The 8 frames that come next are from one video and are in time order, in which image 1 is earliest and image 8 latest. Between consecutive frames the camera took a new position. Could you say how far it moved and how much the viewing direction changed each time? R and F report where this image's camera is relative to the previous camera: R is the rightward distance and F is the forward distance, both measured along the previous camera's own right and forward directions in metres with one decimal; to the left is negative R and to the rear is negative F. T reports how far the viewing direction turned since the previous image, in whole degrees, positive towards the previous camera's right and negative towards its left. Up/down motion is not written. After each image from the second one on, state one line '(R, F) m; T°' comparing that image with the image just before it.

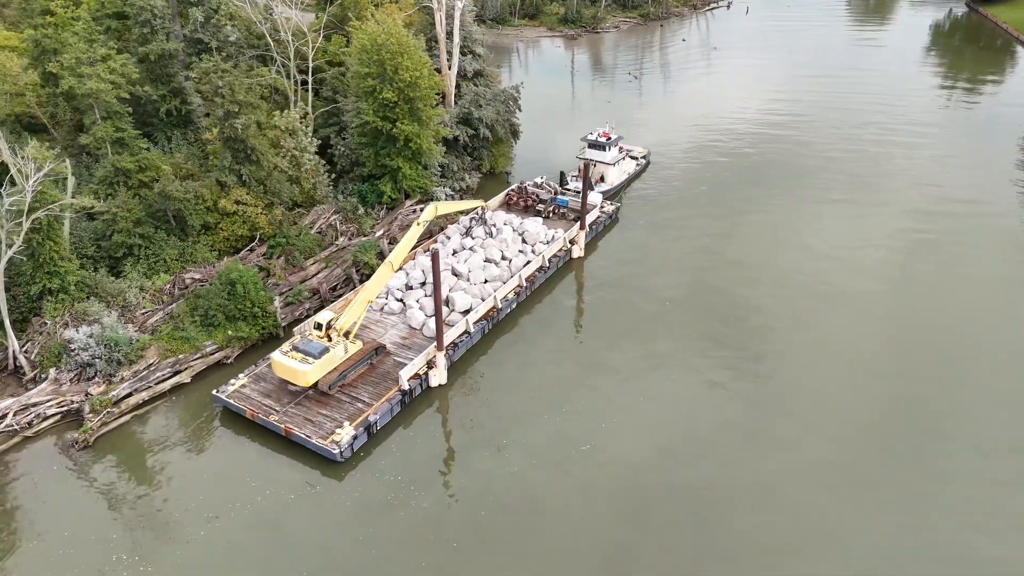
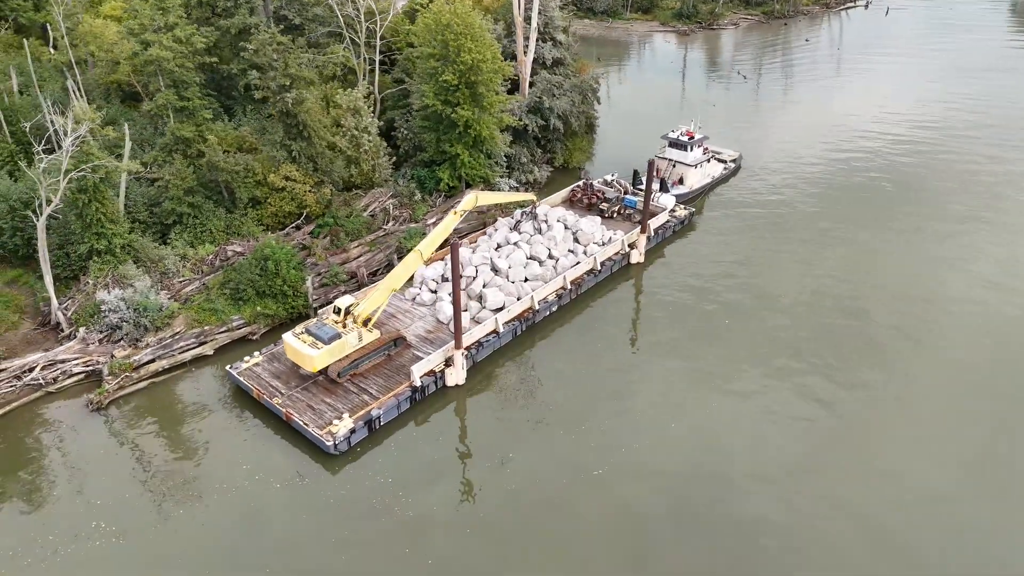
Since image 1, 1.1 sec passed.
(+2.4, +1.9) m; -9°
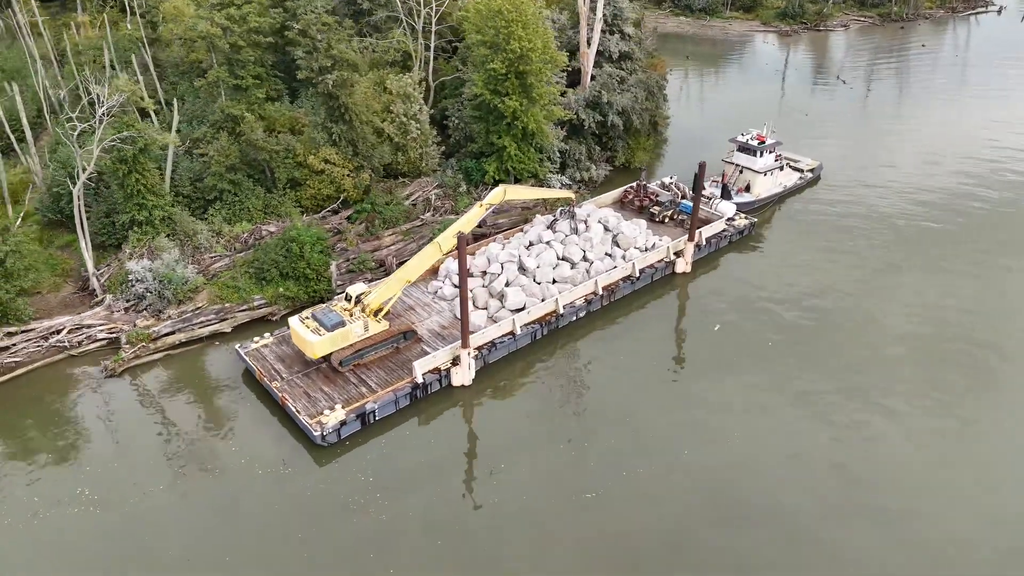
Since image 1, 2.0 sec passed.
(+2.3, +1.4) m; -7°
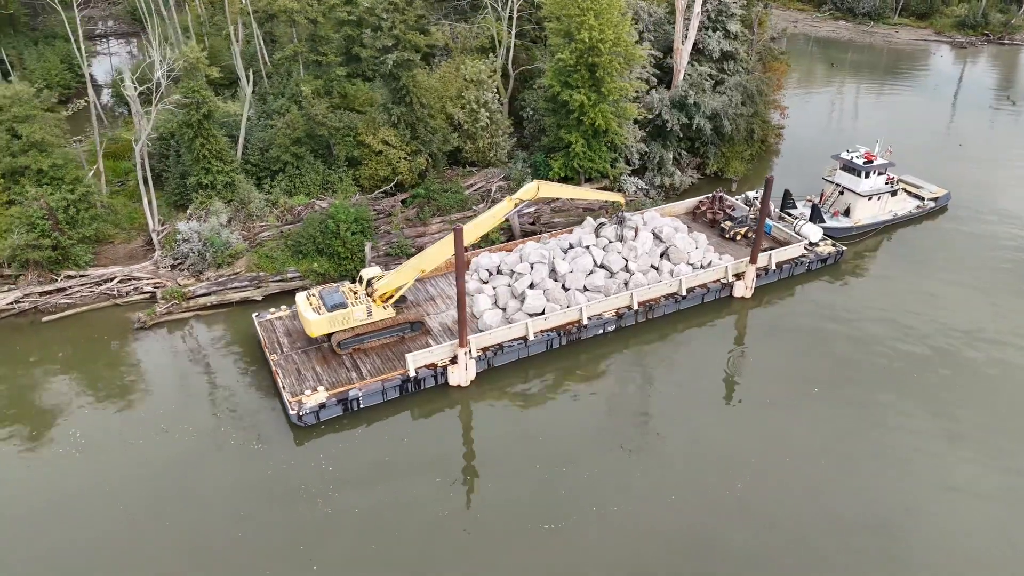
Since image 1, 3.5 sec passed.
(+3.8, +1.7) m; -12°
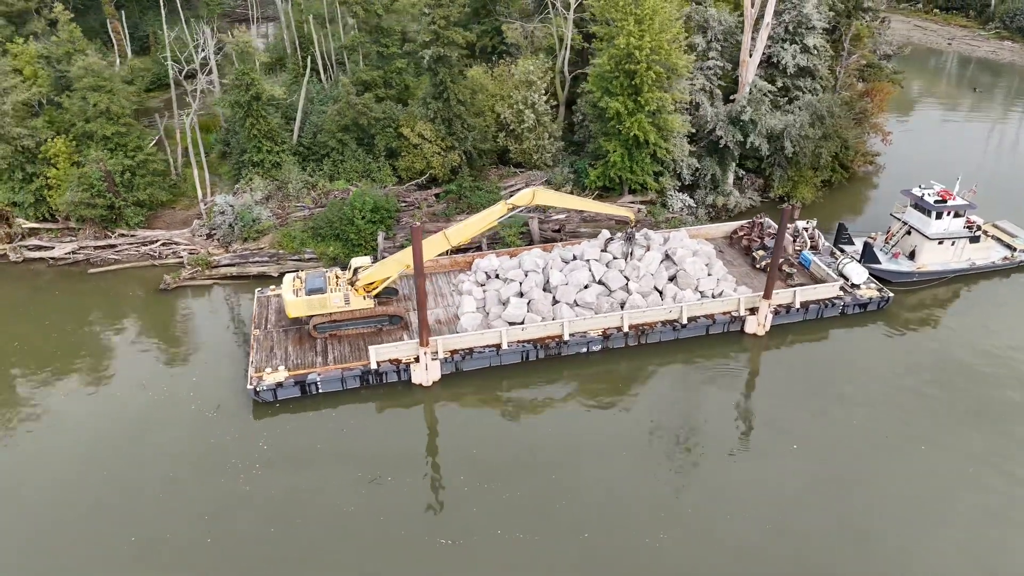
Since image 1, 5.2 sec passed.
(+4.7, +1.0) m; -11°
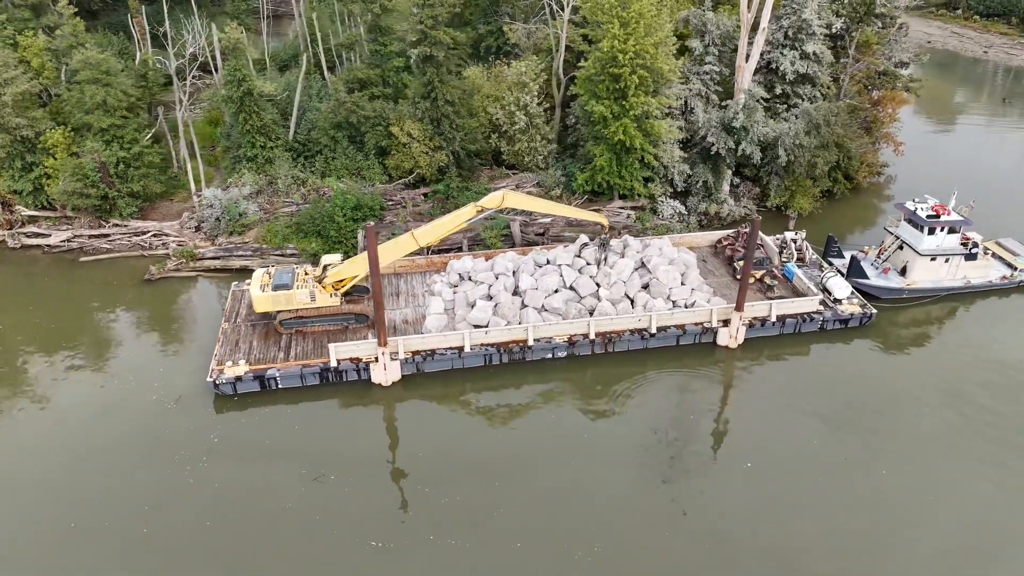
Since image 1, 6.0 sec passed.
(+2.1, +0.2) m; -3°
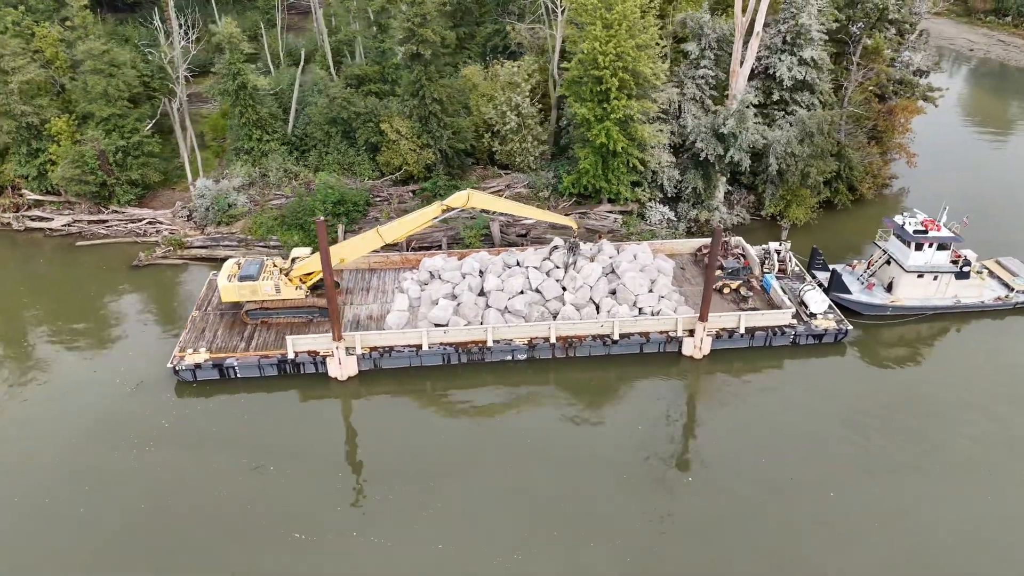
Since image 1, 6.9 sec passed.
(+2.5, +0.2) m; -4°
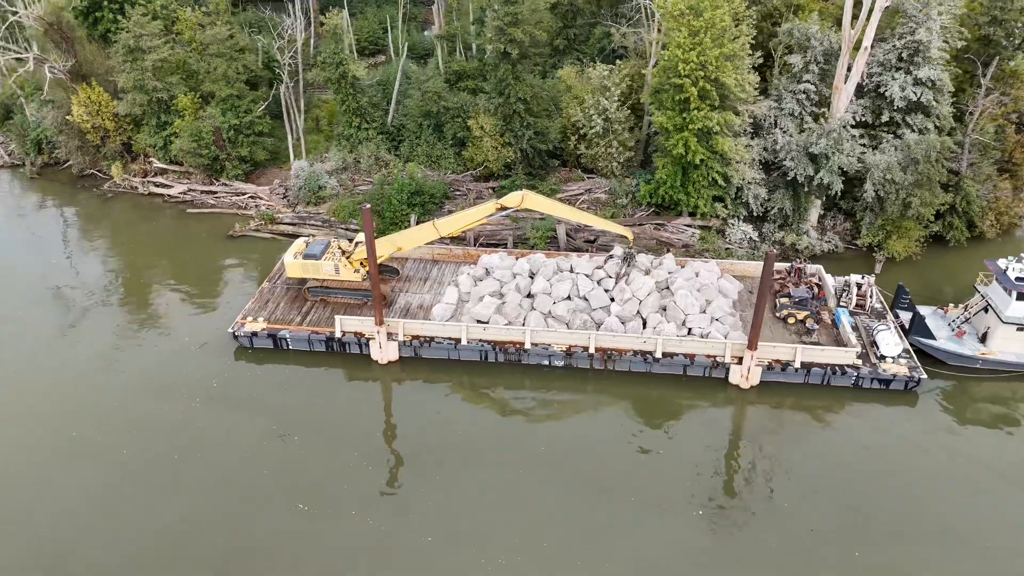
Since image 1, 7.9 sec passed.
(+2.5, +0.3) m; -10°
